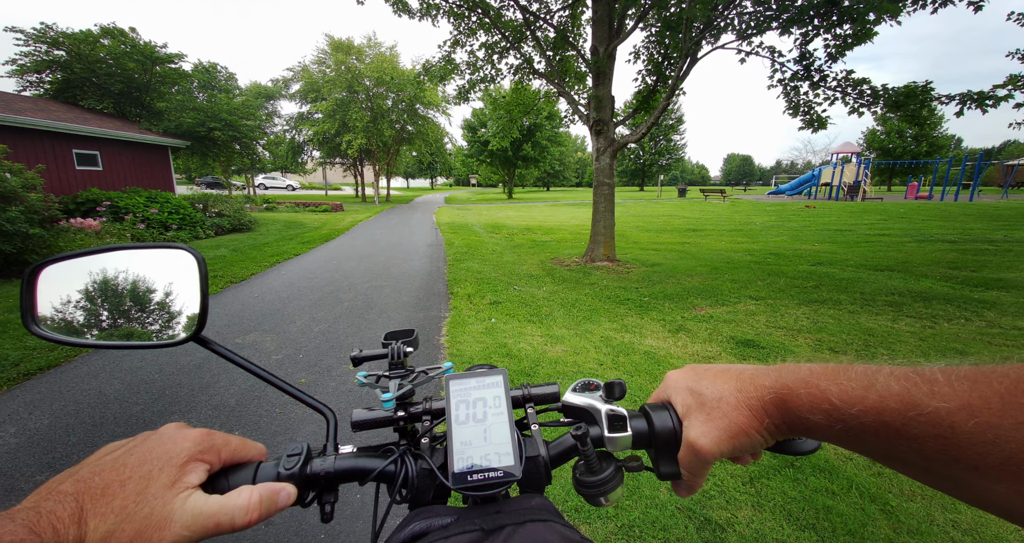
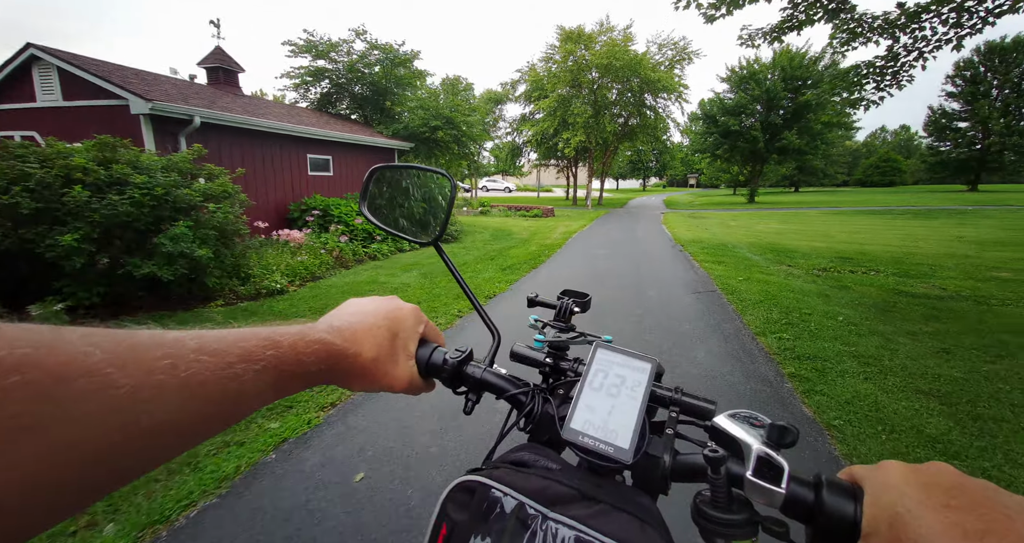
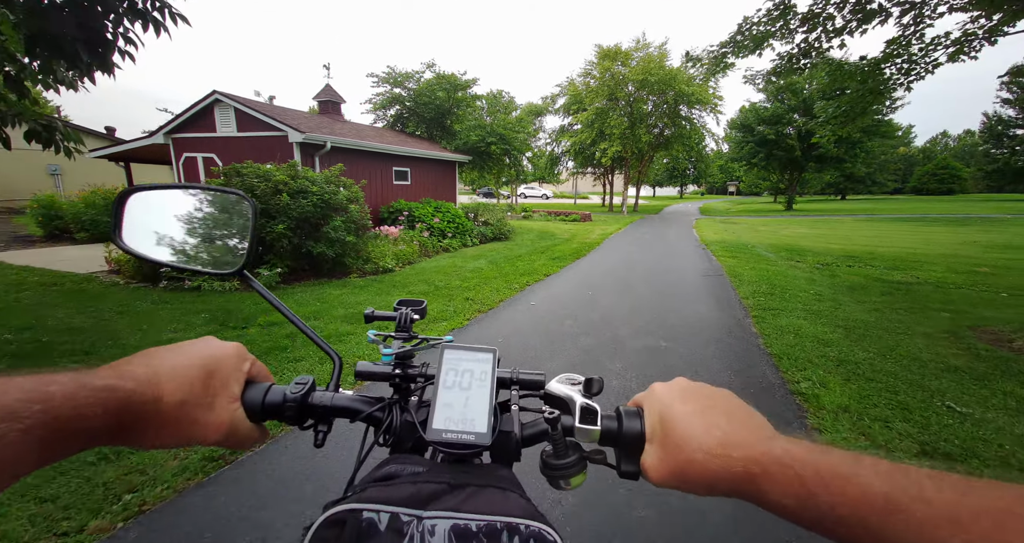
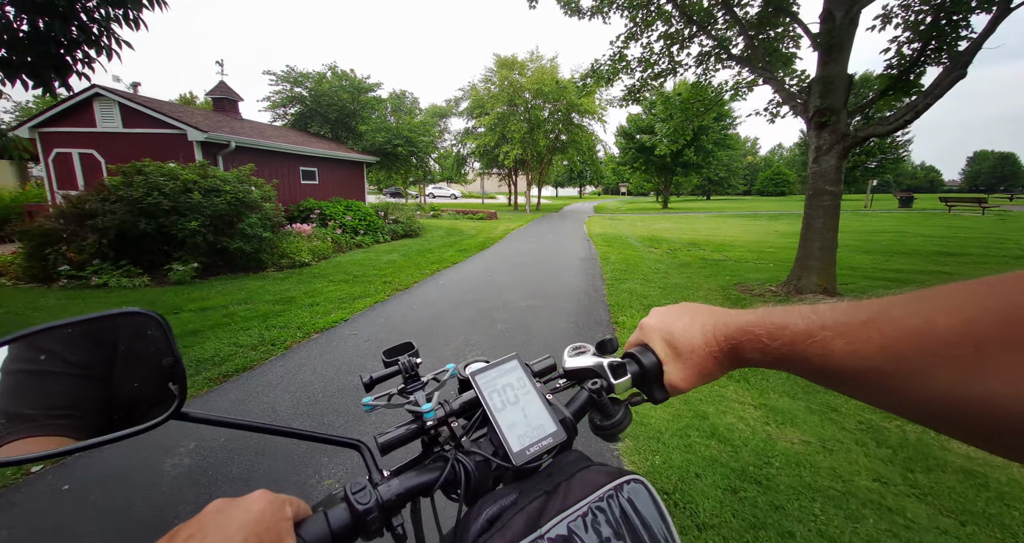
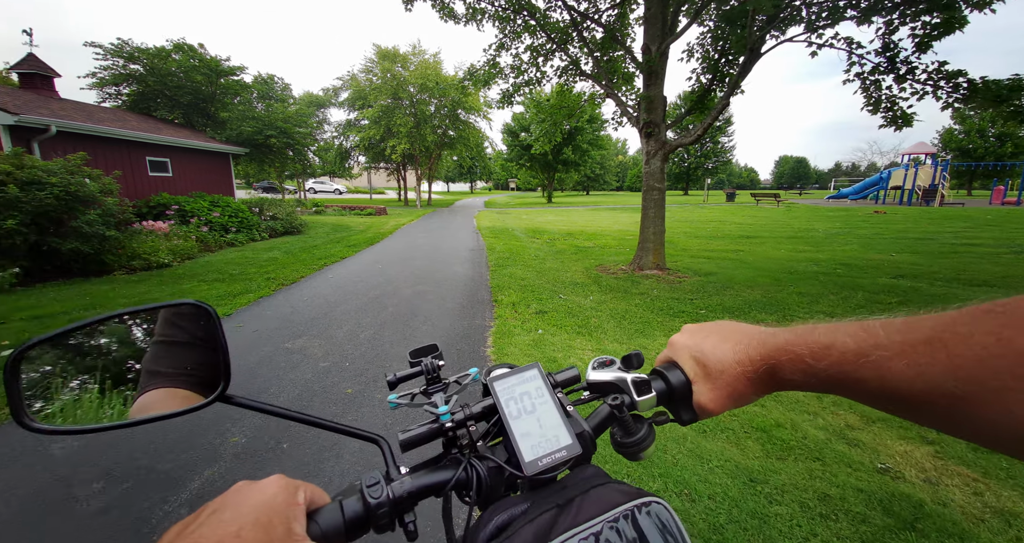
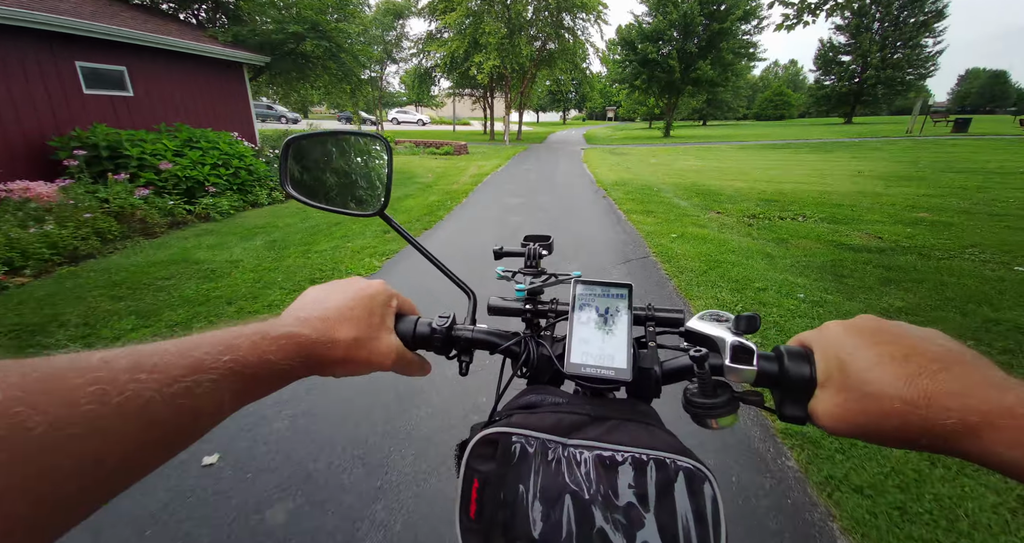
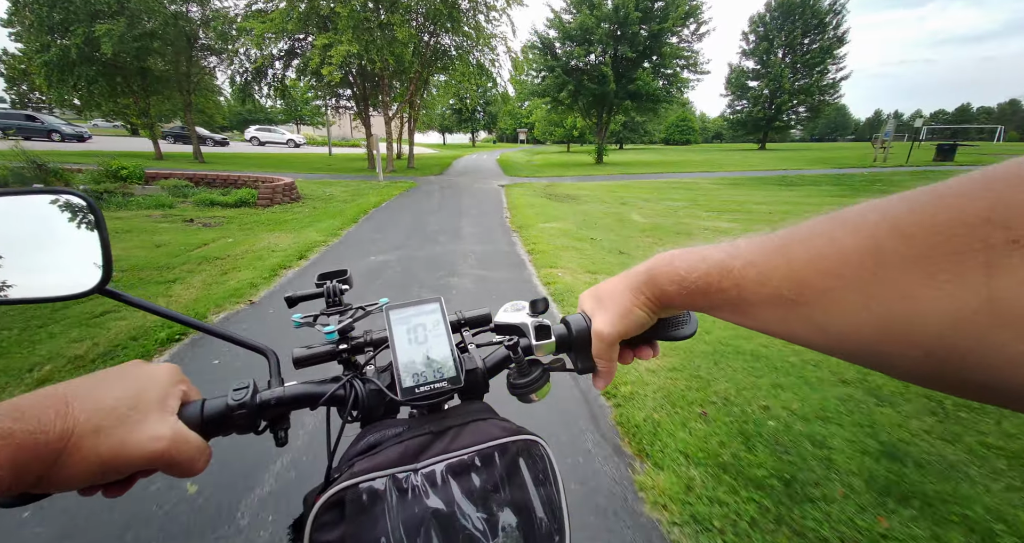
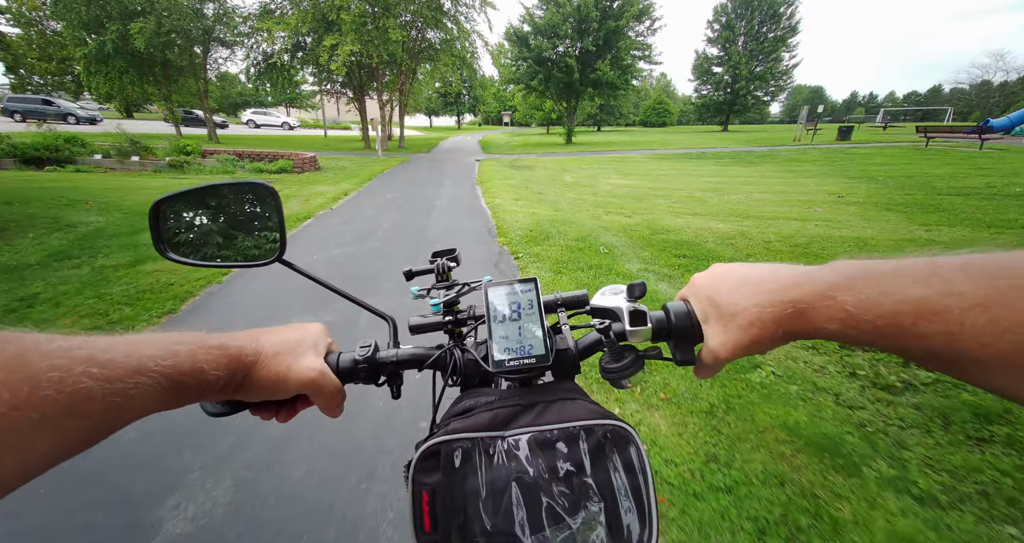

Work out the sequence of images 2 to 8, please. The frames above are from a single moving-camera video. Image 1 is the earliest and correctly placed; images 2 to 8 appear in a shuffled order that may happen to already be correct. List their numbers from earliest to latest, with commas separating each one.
5, 4, 3, 2, 6, 8, 7
